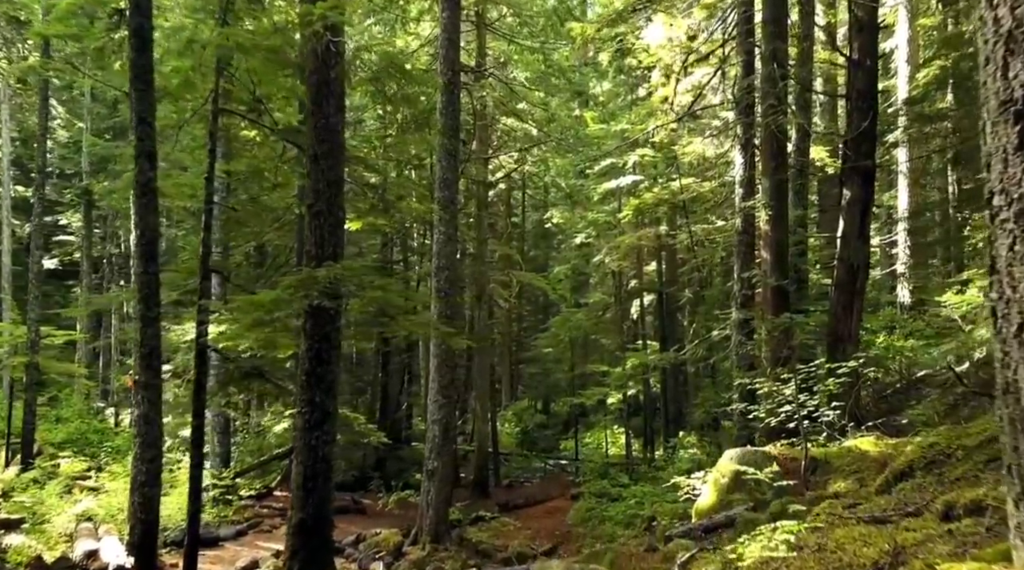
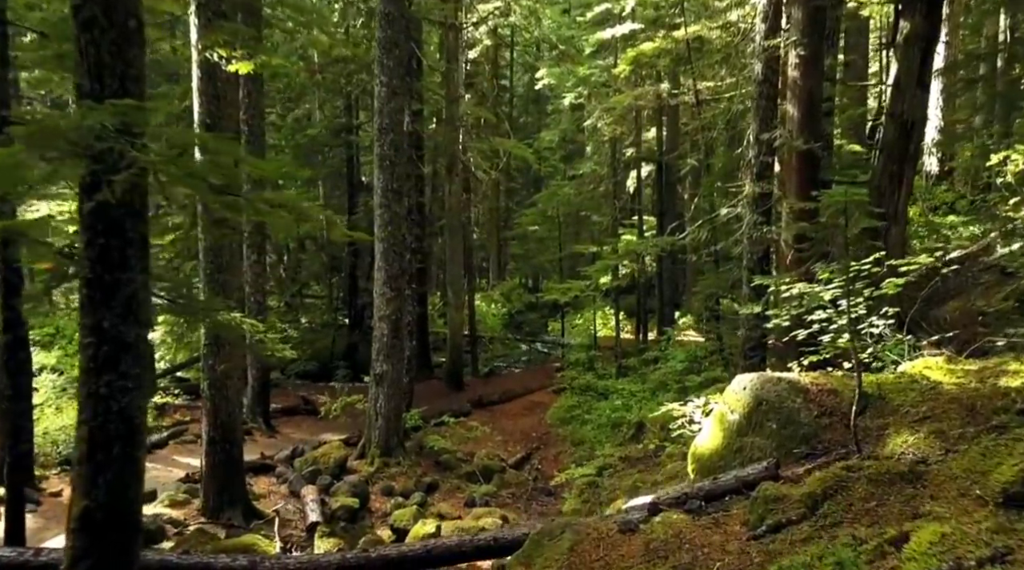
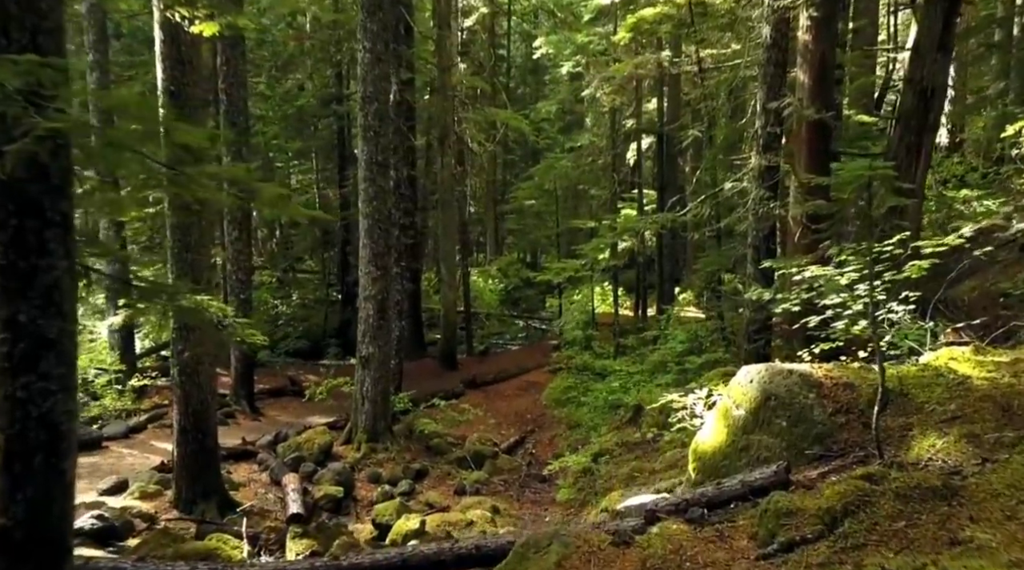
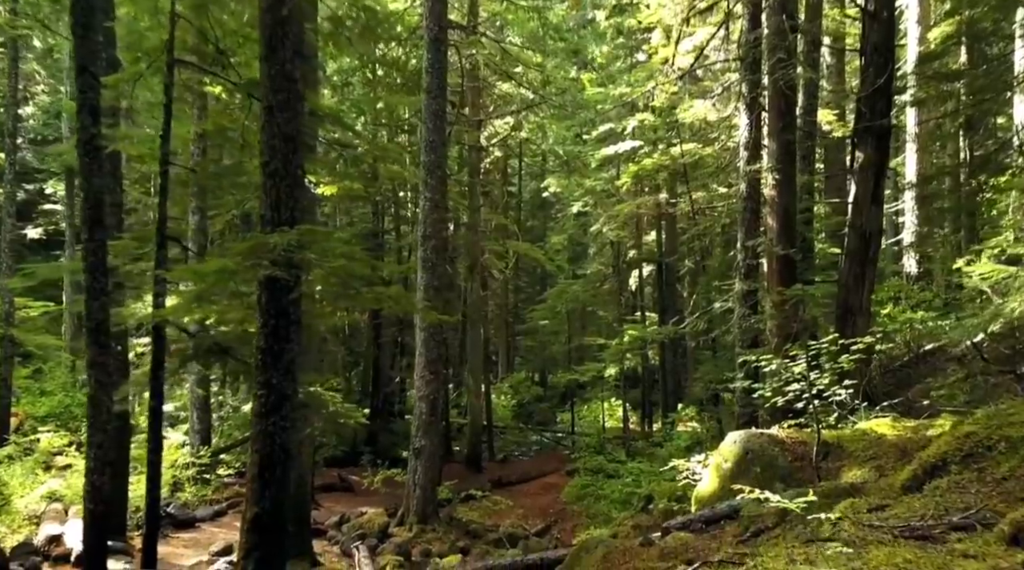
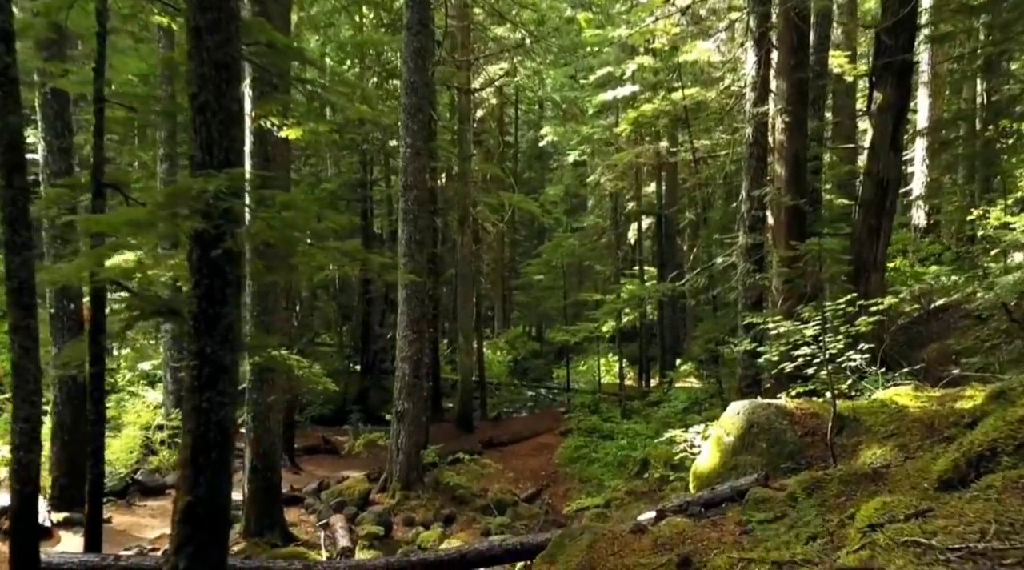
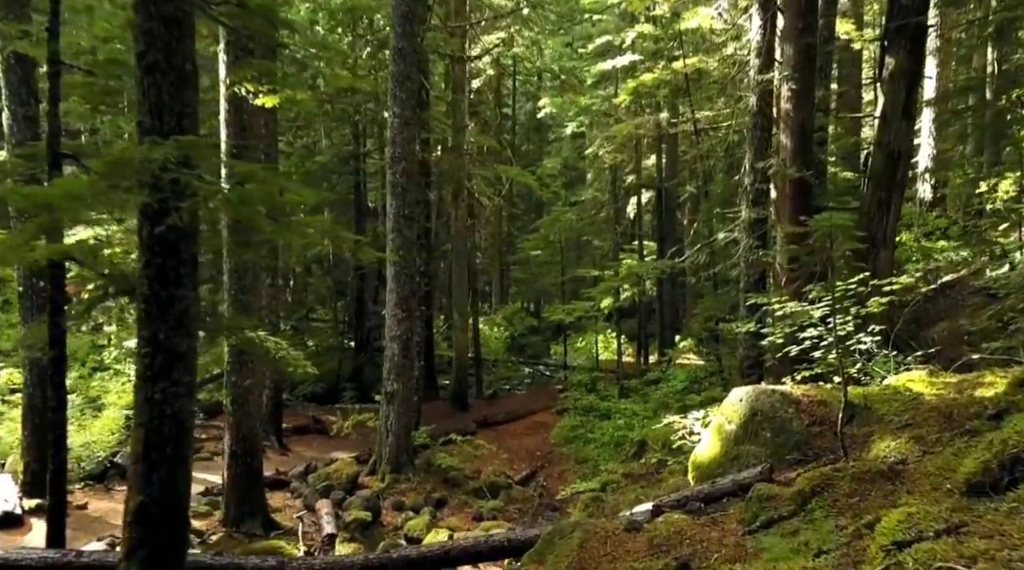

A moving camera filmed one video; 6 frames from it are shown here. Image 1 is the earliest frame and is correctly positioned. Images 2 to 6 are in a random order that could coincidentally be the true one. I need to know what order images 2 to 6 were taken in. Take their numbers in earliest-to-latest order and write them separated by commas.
4, 5, 6, 2, 3
